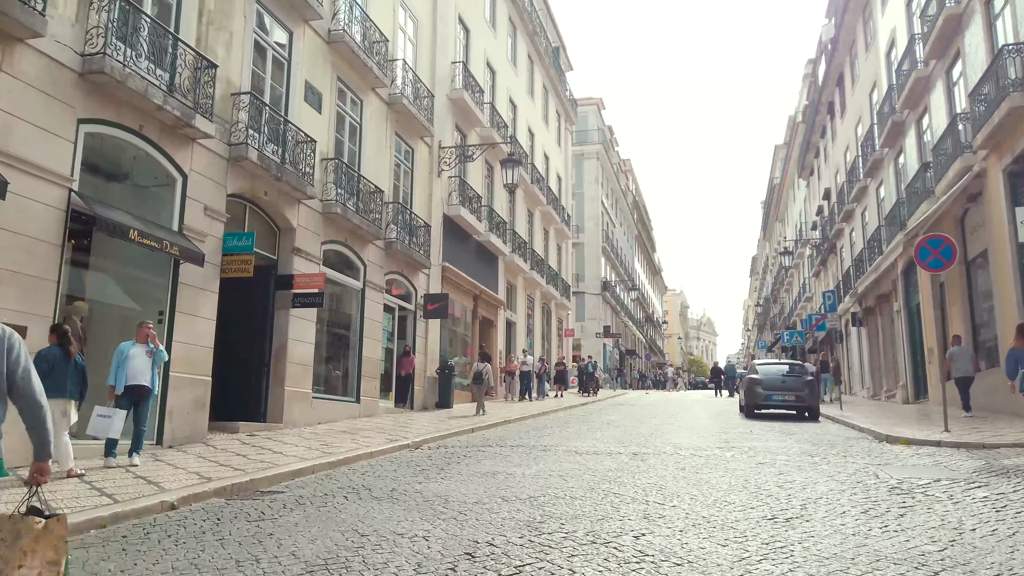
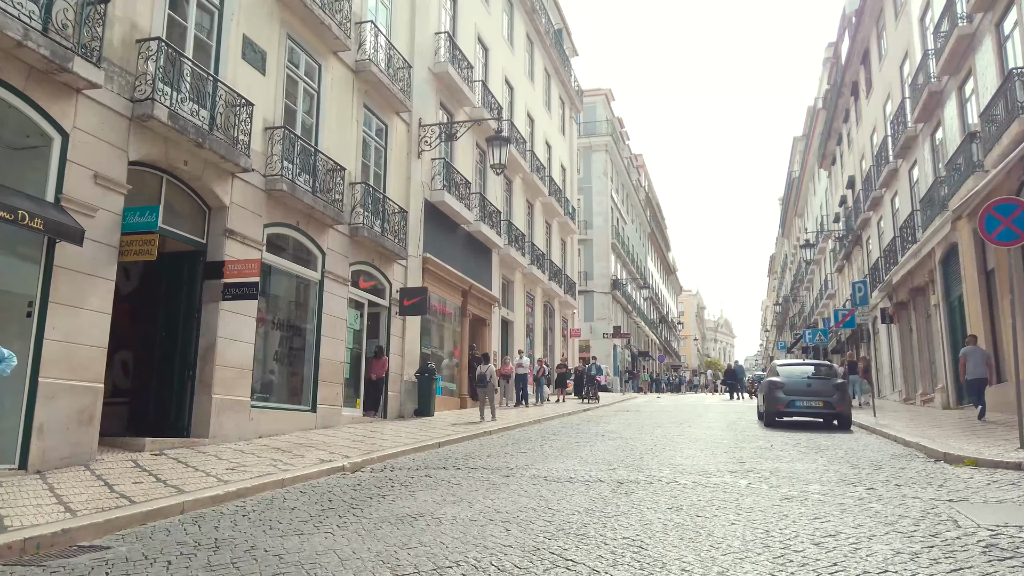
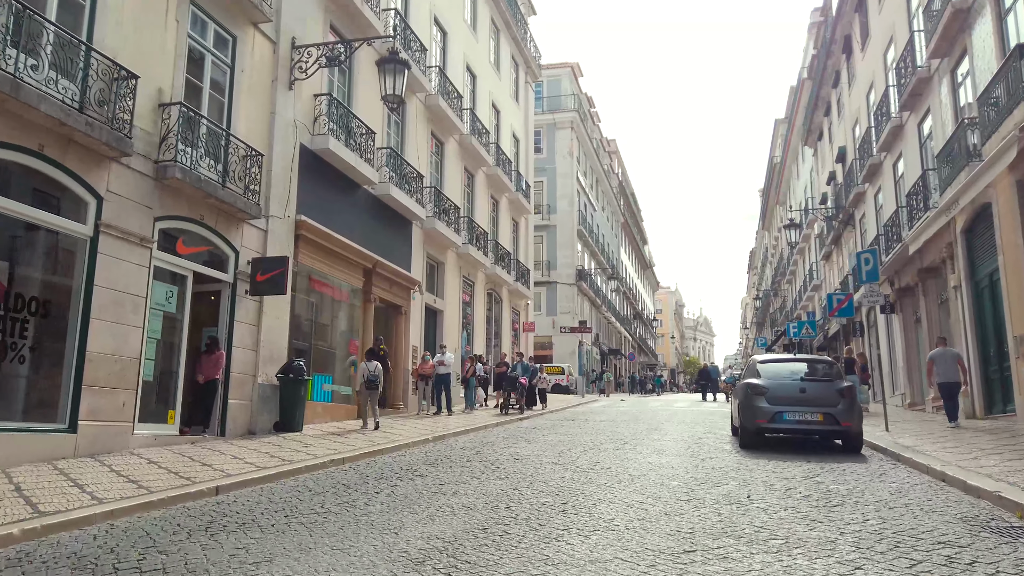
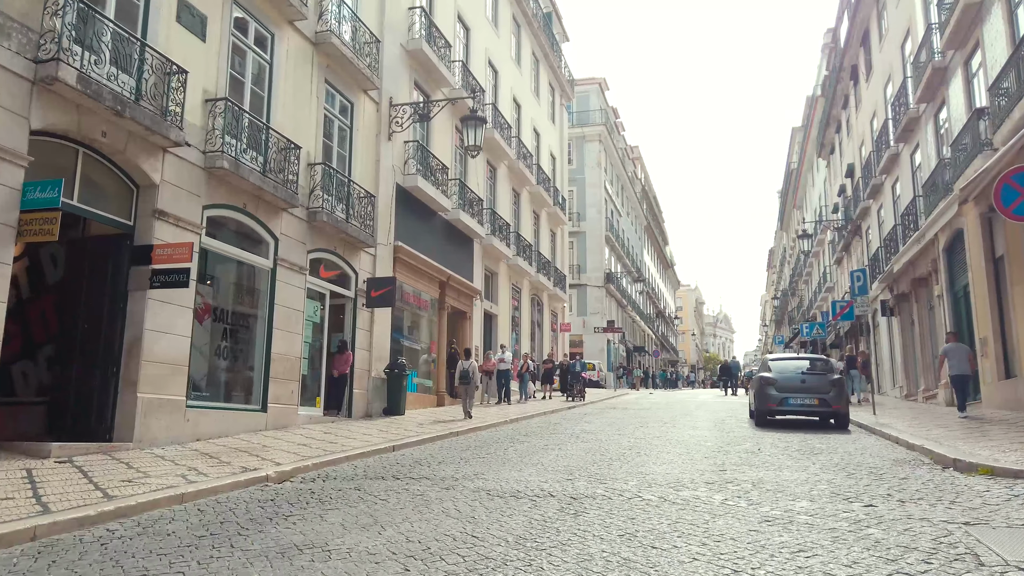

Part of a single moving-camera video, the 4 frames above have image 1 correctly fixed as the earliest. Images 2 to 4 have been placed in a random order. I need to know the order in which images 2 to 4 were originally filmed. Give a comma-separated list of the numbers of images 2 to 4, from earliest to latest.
2, 4, 3
